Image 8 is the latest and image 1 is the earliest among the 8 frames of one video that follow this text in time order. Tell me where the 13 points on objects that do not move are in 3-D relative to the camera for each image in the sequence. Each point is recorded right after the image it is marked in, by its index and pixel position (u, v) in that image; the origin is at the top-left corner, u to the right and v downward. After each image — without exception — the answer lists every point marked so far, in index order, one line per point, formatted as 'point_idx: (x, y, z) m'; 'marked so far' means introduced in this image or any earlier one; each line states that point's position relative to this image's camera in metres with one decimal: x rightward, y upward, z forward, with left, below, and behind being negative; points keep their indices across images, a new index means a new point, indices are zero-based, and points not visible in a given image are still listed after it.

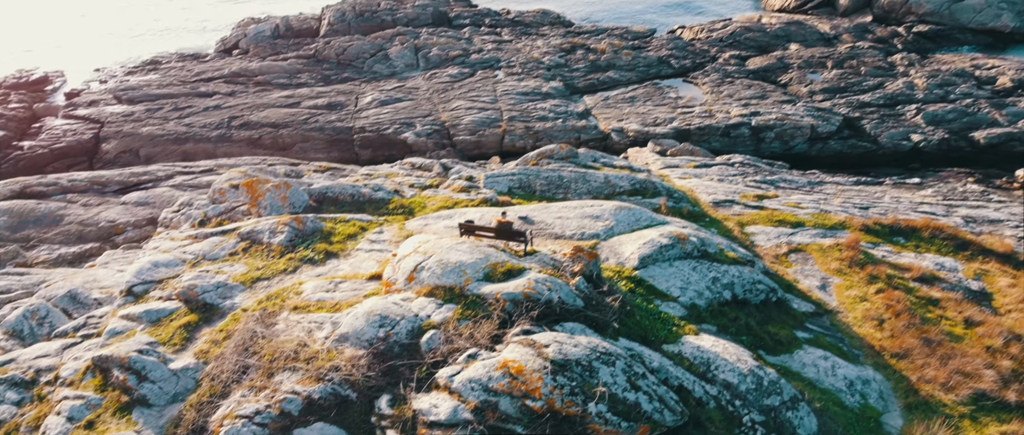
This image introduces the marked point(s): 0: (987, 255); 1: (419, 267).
0: (+12.1, -1.0, +16.0) m
1: (-1.4, -0.8, +9.5) m
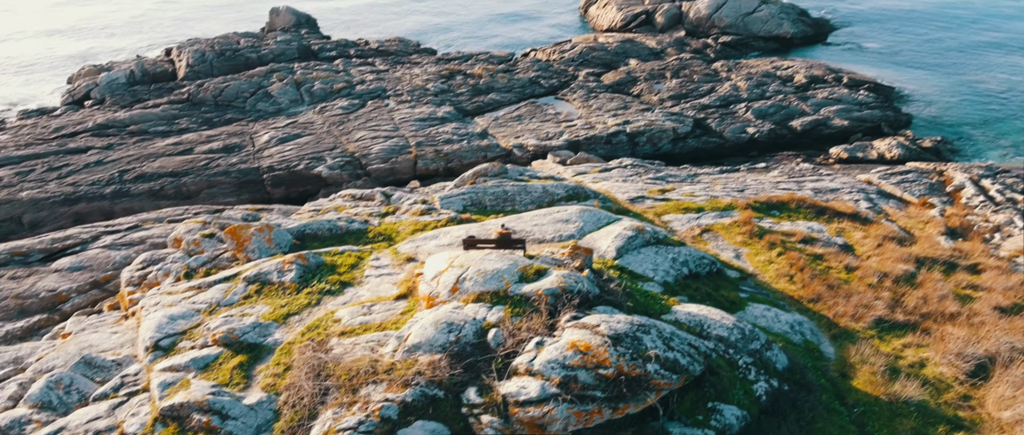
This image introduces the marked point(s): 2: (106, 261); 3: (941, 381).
0: (+10.5, 0.0, +20.0) m
1: (-0.9, -1.1, +10.4) m
2: (-9.4, -1.0, +14.4) m
3: (+8.6, -3.3, +12.0) m
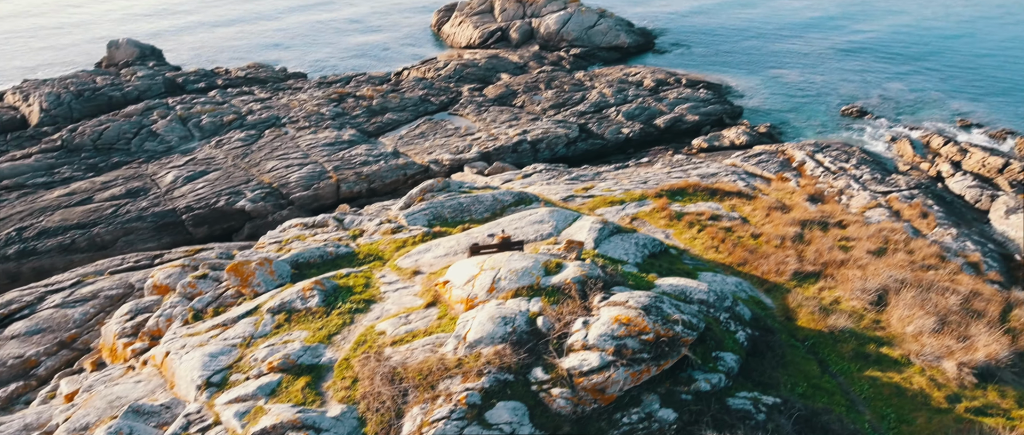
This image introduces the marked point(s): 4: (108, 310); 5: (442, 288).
0: (+8.2, +0.8, +23.4) m
1: (-0.4, -1.2, +11.3) m
2: (-9.5, -2.2, +13.1) m
3: (+8.7, -2.4, +15.1) m
4: (-9.0, -2.1, +14.0) m
5: (-1.3, -1.4, +11.9) m
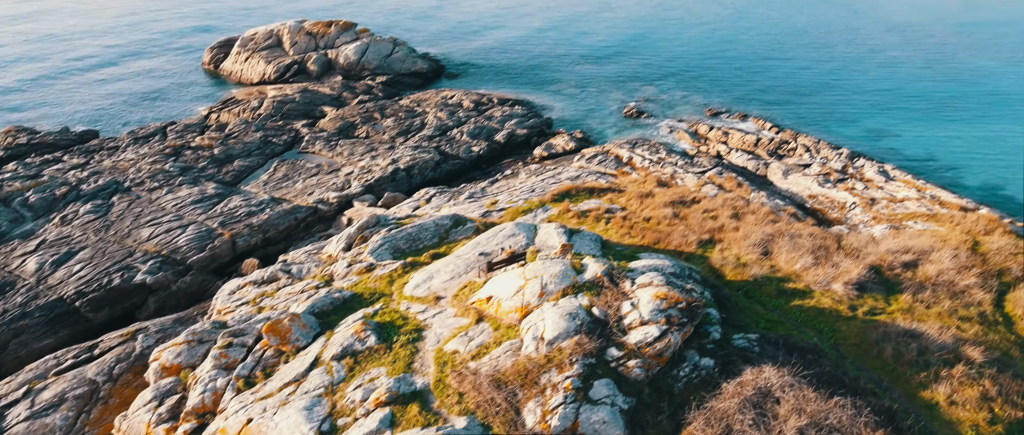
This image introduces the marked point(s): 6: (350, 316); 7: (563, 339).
0: (+4.0, +1.1, +26.7) m
1: (+0.5, -1.4, +12.3) m
2: (-8.4, -4.0, +10.8) m
3: (+7.8, -1.4, +19.0) m
4: (-8.3, -3.8, +11.9) m
5: (-0.6, -1.8, +12.6) m
6: (-3.2, -2.0, +12.8) m
7: (+0.9, -2.3, +11.3) m
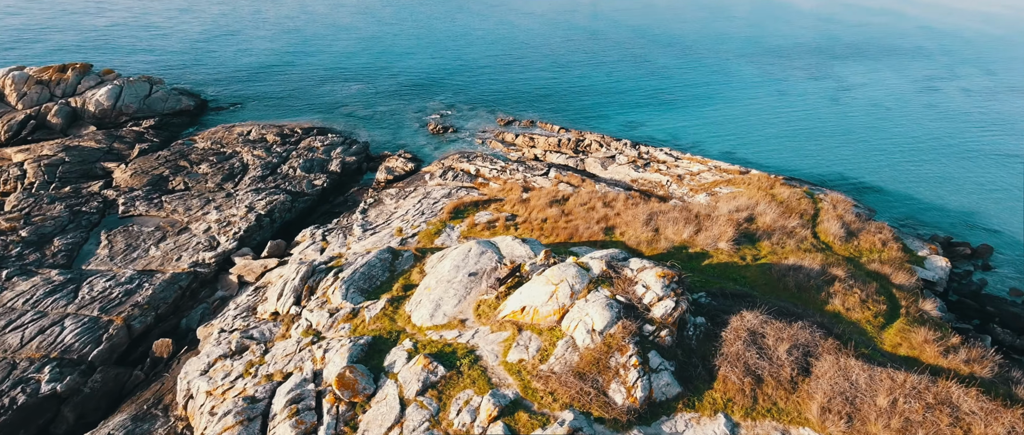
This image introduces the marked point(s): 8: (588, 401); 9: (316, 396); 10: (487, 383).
0: (-1.3, +0.6, +28.0) m
1: (+1.2, -1.5, +13.4) m
2: (-6.0, -5.5, +8.8) m
3: (+5.4, -0.7, +22.3) m
4: (-6.3, -5.3, +9.8) m
5: (+0.2, -2.1, +13.3) m
6: (-2.3, -2.8, +12.5) m
7: (+2.1, -2.3, +12.6) m
8: (+1.5, -3.4, +11.3) m
9: (-3.7, -3.5, +12.0) m
10: (-0.3, -3.1, +11.5) m
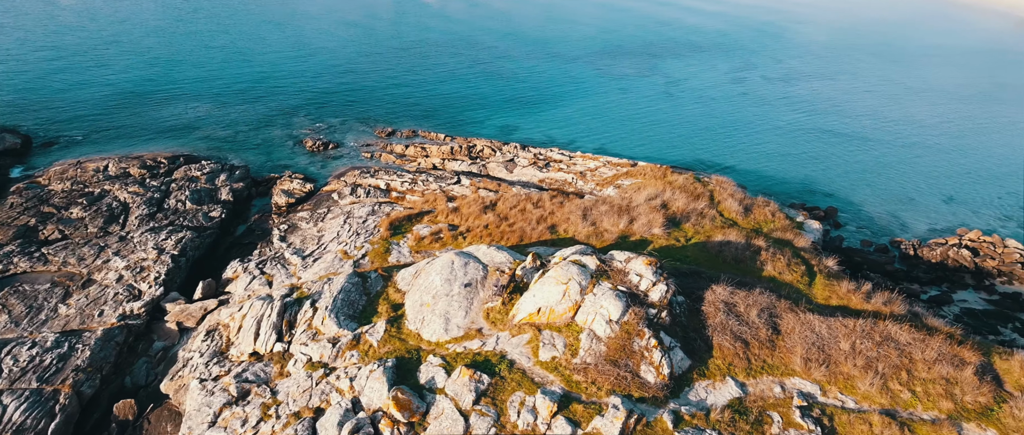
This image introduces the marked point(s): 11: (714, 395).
0: (-4.4, 0.0, +27.9) m
1: (+1.4, -1.5, +14.1) m
2: (-4.1, -6.1, +8.1) m
3: (+3.5, -0.5, +23.8) m
4: (-4.6, -6.0, +9.1) m
5: (+0.5, -2.2, +13.8) m
6: (-1.7, -3.1, +12.5) m
7: (+2.5, -2.2, +13.6) m
8: (+2.4, -3.4, +12.2) m
9: (-2.8, -4.0, +11.7) m
10: (+0.6, -3.3, +12.0) m
11: (+4.3, -3.7, +12.9) m
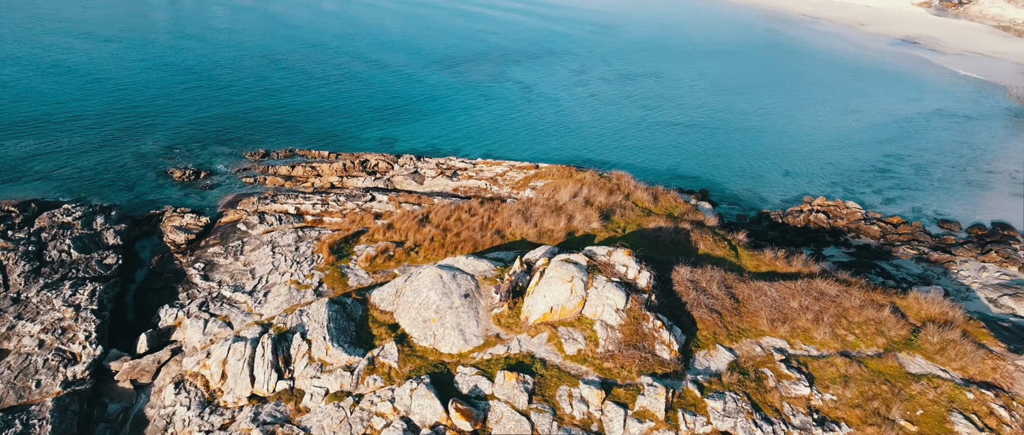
0: (-7.2, -0.9, +27.4) m
1: (+1.6, -1.5, +15.2) m
2: (-2.0, -6.6, +8.2) m
3: (+1.4, -0.5, +25.1) m
4: (-2.7, -6.6, +9.0) m
5: (+0.9, -2.4, +14.7) m
6: (-0.9, -3.5, +13.0) m
7: (+2.9, -2.1, +14.9) m
8: (+3.1, -3.3, +13.6) m
9: (-1.7, -4.4, +12.0) m
10: (+1.4, -3.3, +12.9) m
11: (+4.9, -3.4, +14.6) m
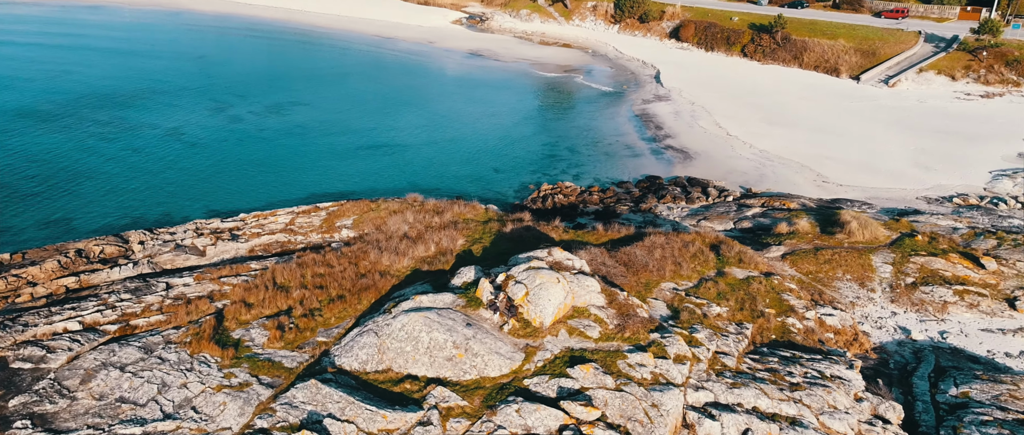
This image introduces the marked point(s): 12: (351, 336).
0: (-11.9, -4.5, +25.1) m
1: (+1.5, -2.0, +18.8) m
2: (+3.1, -7.1, +11.1) m
3: (-3.7, -1.9, +27.3) m
4: (+2.1, -7.4, +11.5) m
5: (+1.3, -2.9, +18.1) m
6: (+1.0, -4.3, +15.8) m
7: (+2.8, -2.2, +19.2) m
8: (+4.0, -3.2, +18.2) m
9: (+1.0, -5.3, +14.5) m
10: (+2.9, -3.6, +16.8) m
11: (+5.0, -3.0, +20.0) m
12: (-4.4, -3.9, +19.3) m
